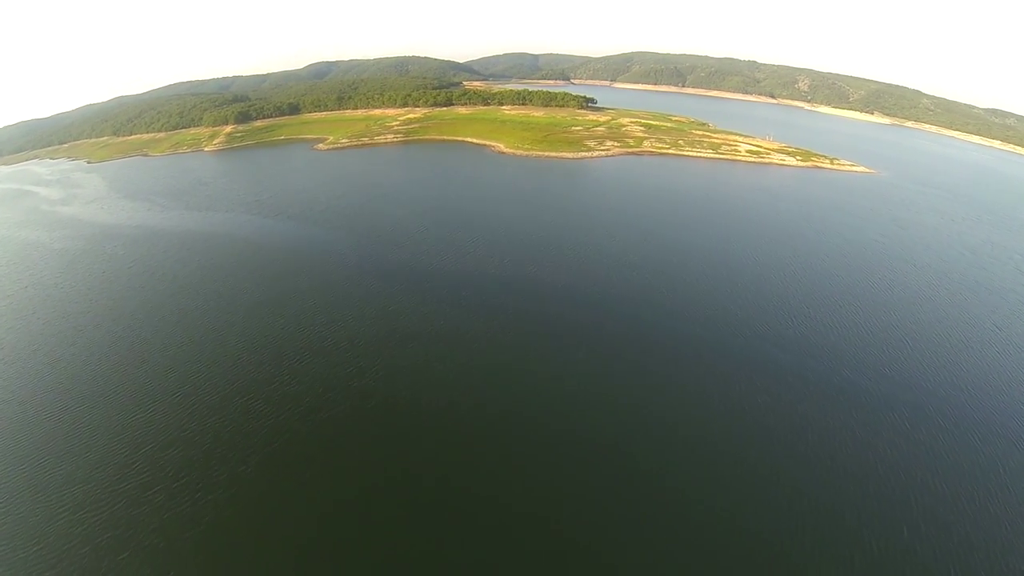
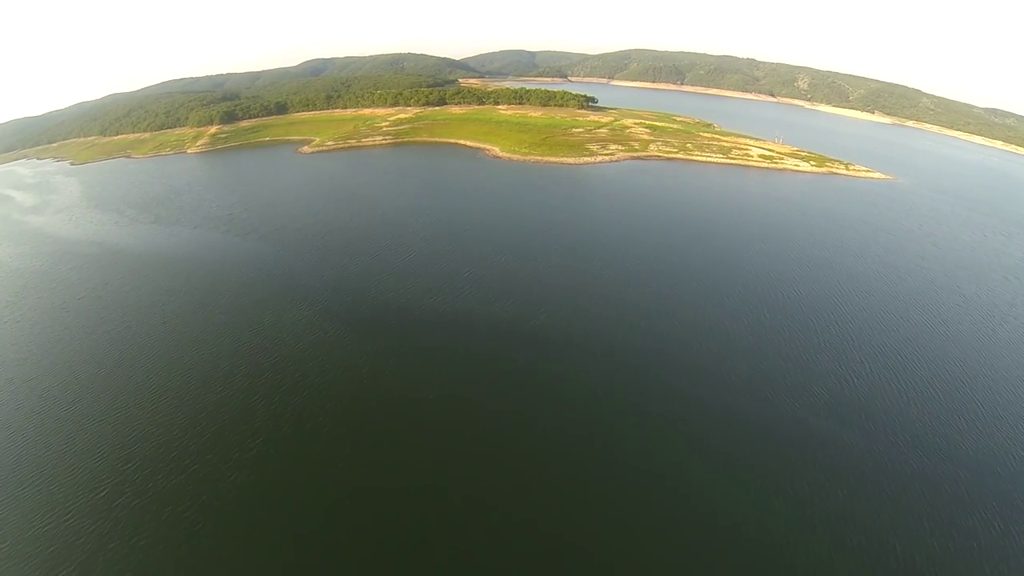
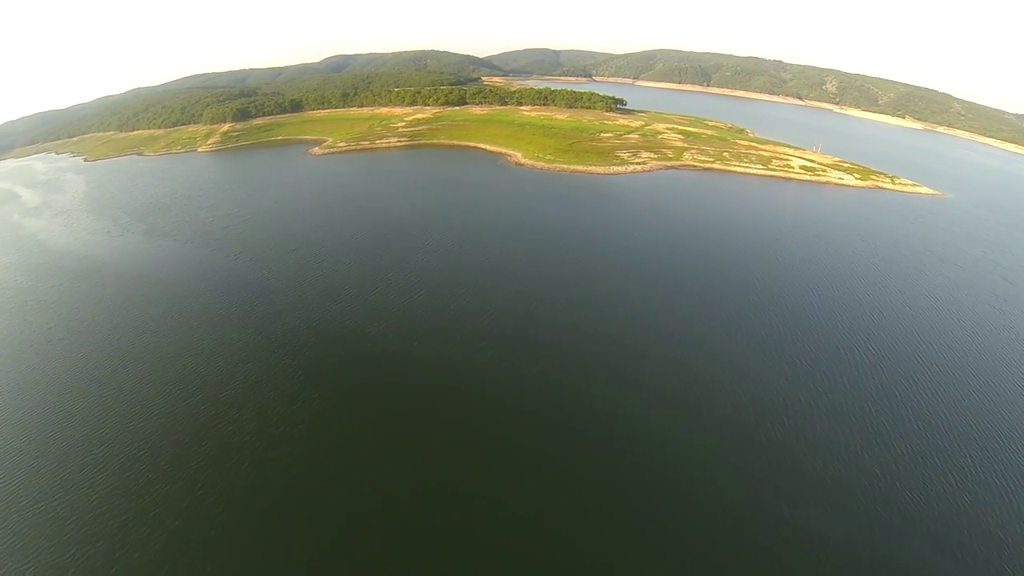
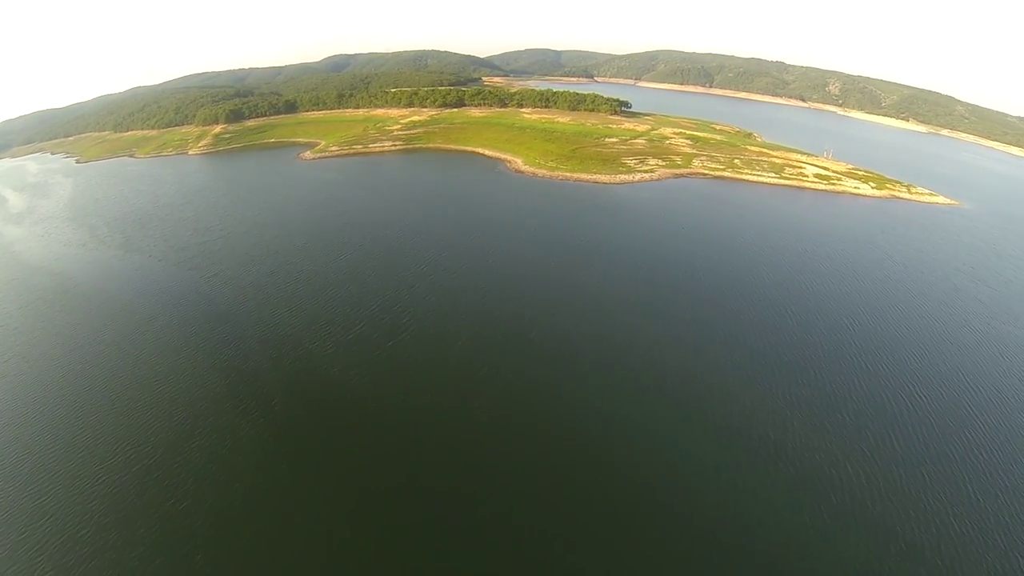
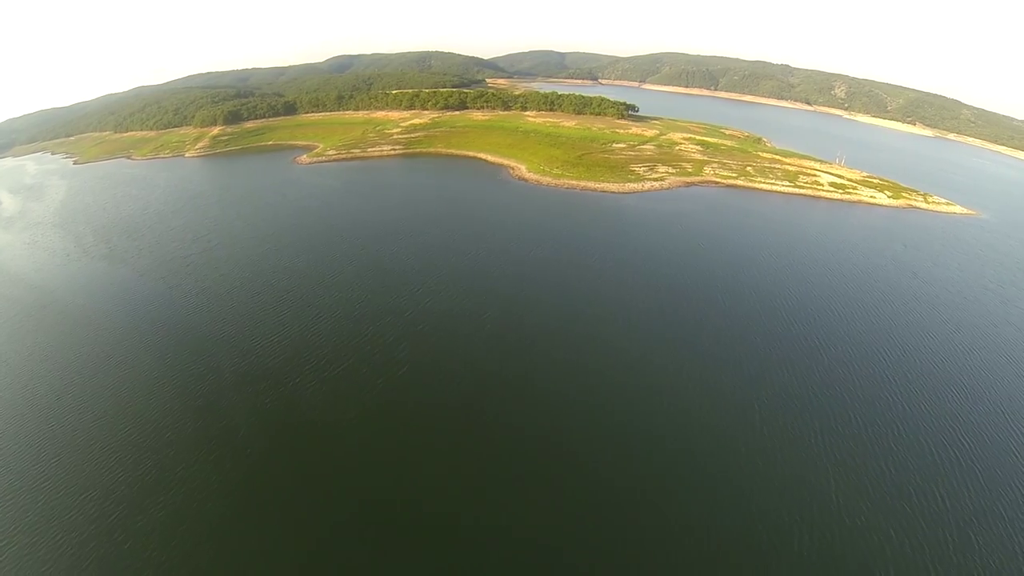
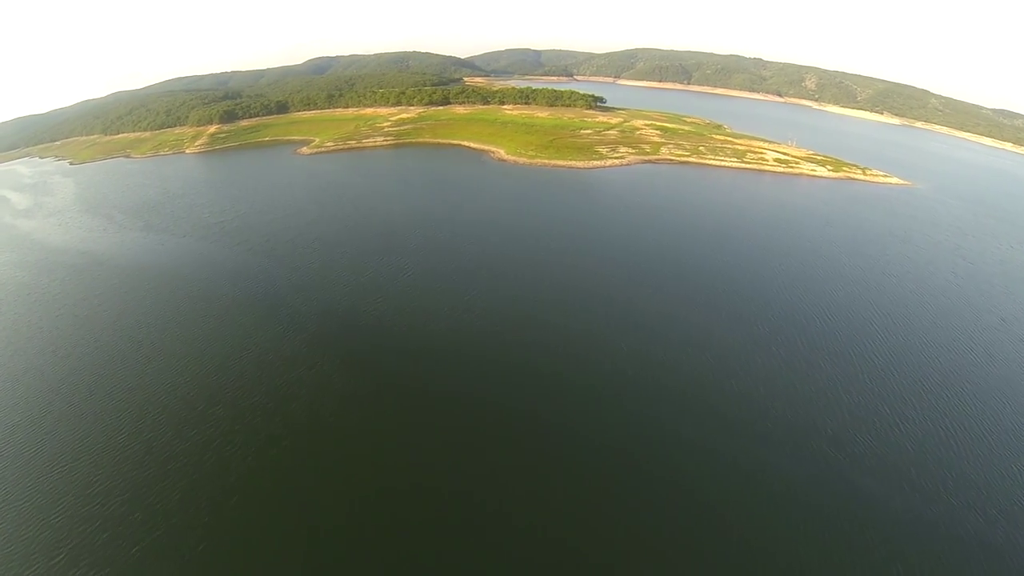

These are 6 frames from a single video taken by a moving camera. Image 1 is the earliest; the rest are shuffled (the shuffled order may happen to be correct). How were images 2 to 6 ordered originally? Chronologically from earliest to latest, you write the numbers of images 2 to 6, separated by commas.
2, 6, 3, 4, 5
